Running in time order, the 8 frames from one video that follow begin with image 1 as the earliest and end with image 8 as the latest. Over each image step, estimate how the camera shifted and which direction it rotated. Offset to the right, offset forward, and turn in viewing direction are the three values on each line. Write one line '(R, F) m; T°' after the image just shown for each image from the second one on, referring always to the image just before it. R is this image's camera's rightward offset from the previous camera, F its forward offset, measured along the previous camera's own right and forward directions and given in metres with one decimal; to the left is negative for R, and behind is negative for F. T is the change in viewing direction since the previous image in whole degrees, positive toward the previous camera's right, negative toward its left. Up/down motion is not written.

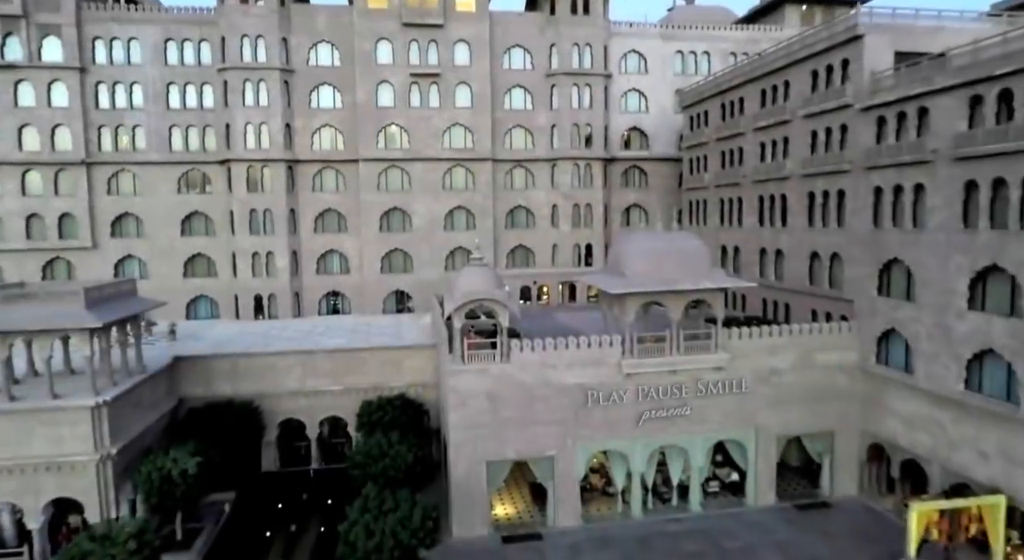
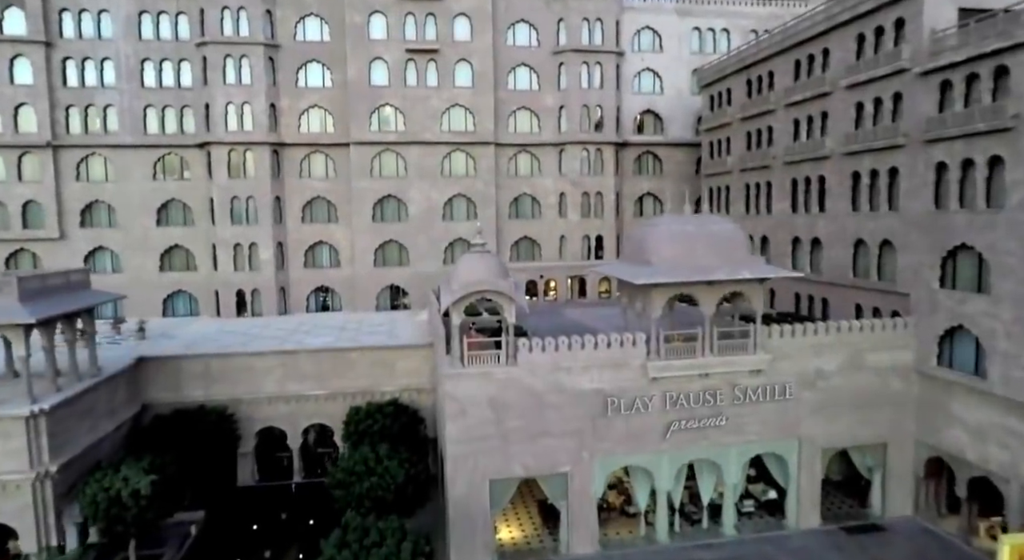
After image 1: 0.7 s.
(-0.2, +2.9) m; 0°
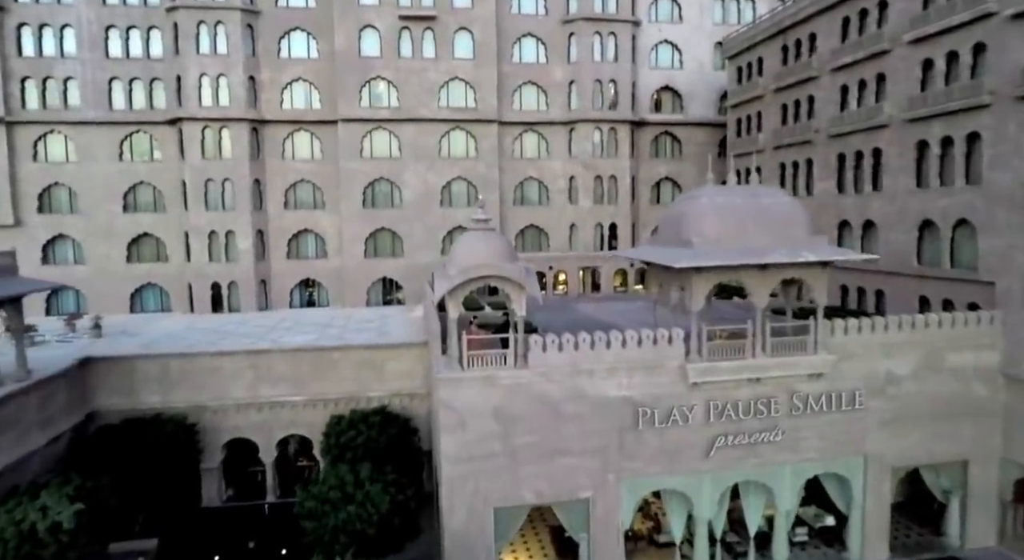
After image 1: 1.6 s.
(-0.2, +3.2) m; 0°
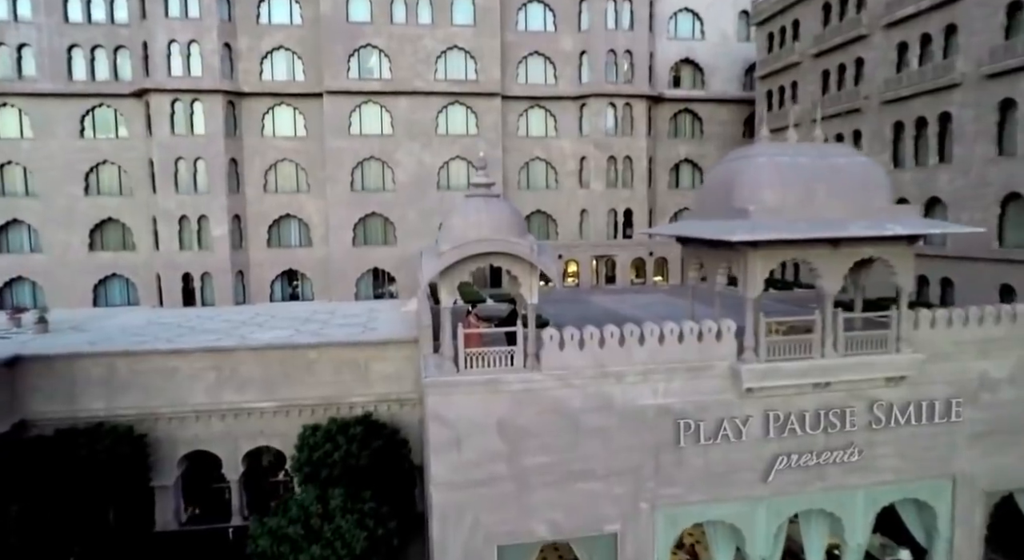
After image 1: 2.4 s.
(-0.1, +3.0) m; 0°
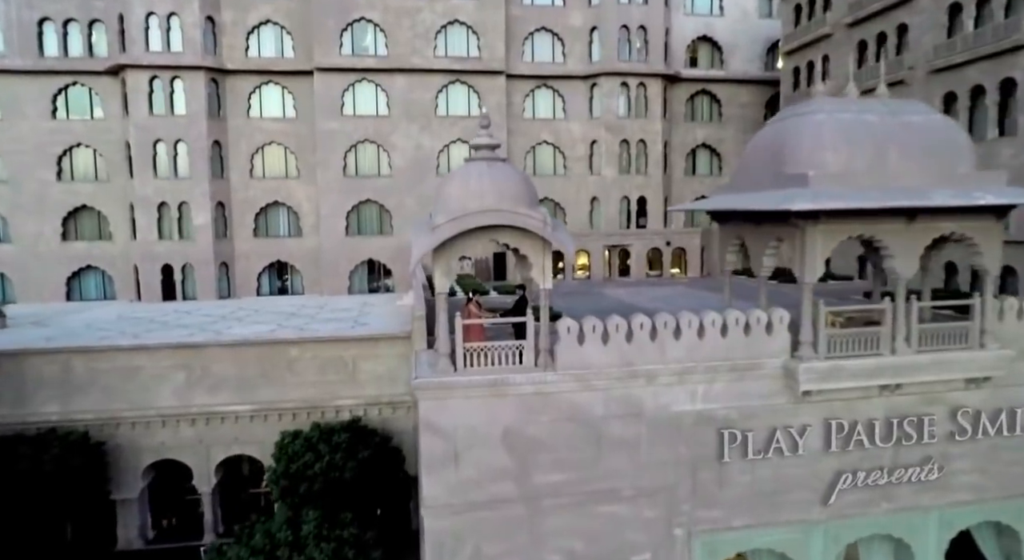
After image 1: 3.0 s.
(-0.1, +2.0) m; 0°
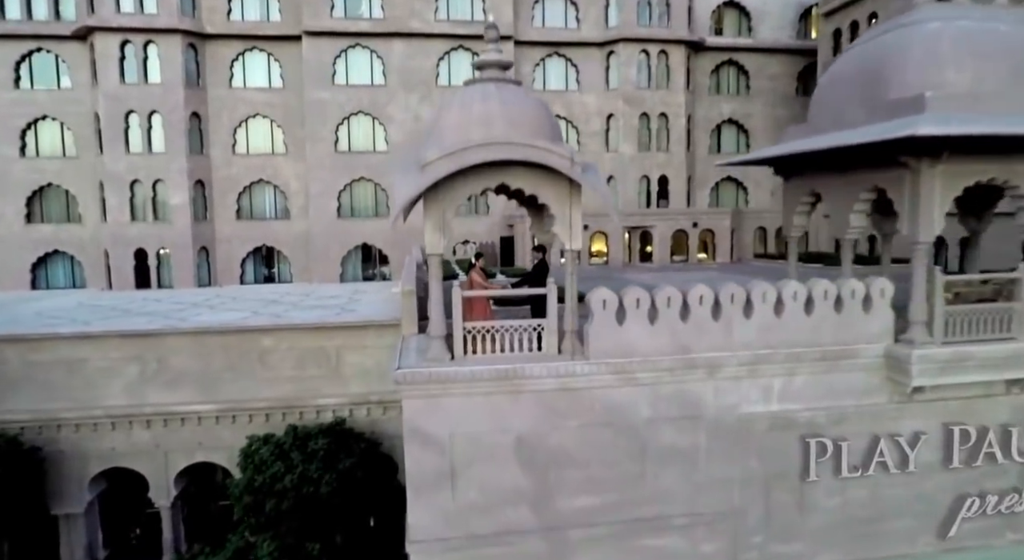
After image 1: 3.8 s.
(-0.1, +2.4) m; 0°
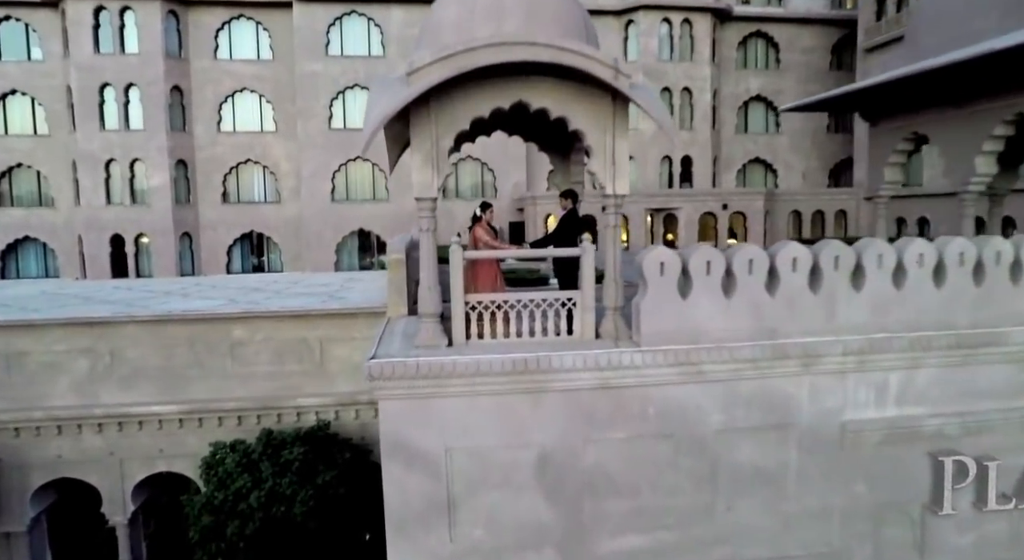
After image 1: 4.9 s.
(-0.1, +2.0) m; -1°
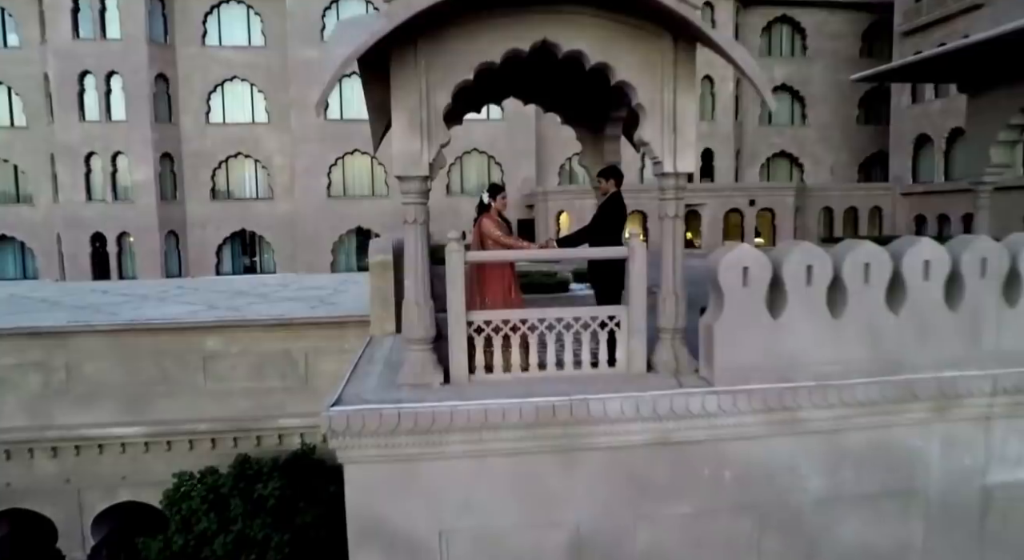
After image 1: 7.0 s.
(-0.1, +1.4) m; -1°
